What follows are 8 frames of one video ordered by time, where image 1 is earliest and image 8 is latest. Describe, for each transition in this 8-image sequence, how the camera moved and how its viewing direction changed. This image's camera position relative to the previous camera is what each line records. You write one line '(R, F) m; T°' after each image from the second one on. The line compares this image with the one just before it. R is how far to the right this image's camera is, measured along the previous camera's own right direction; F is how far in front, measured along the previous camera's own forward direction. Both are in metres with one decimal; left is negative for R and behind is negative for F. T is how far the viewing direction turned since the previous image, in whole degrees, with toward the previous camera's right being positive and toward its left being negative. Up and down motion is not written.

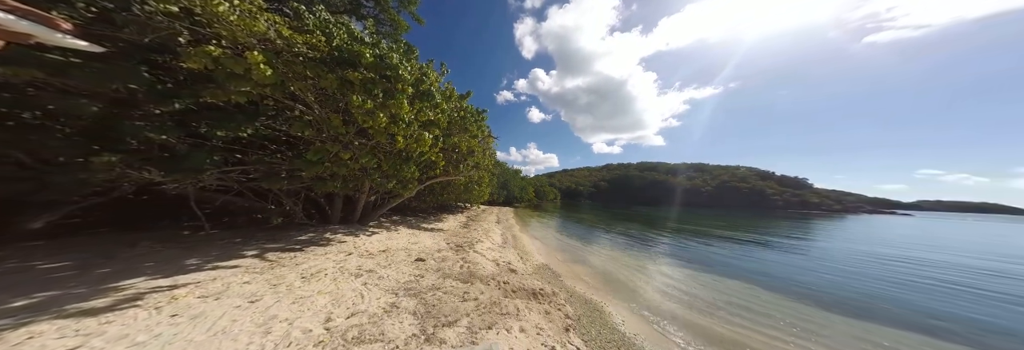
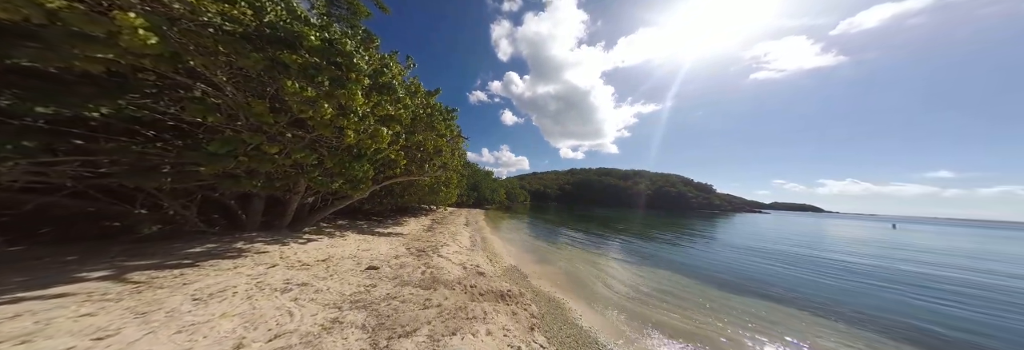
(+0.2, 0.0) m; +8°
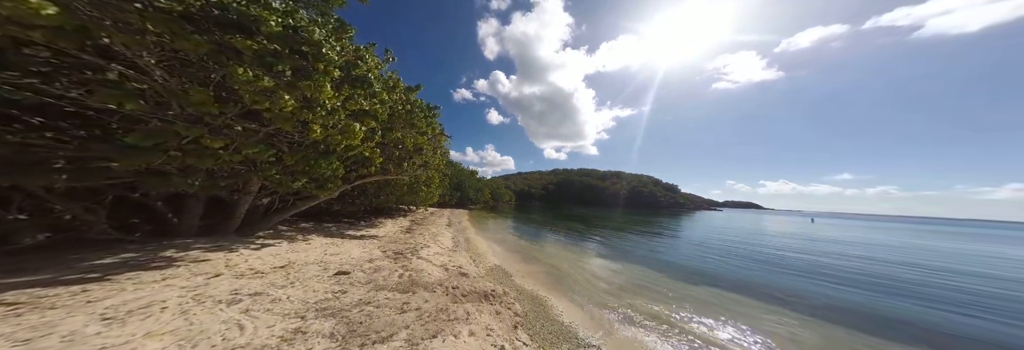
(+0.1, 0.0) m; +4°
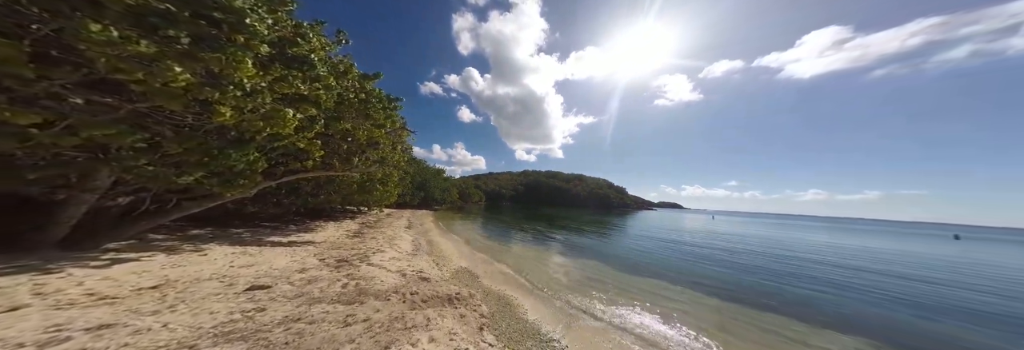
(+0.3, +0.1) m; +9°
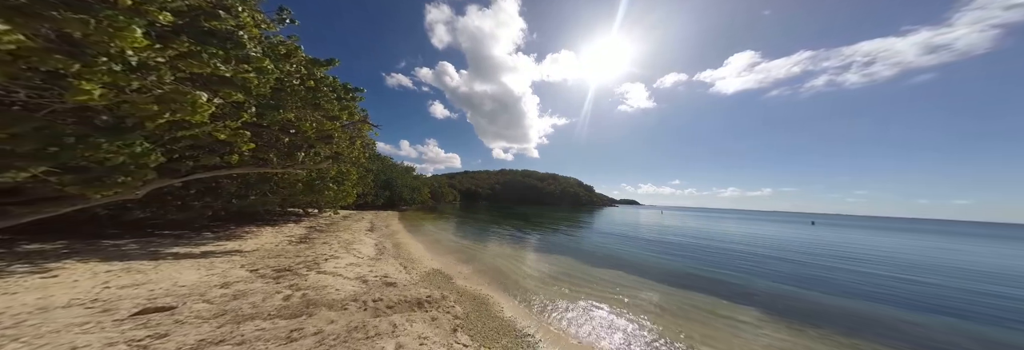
(+0.3, +0.1) m; +7°
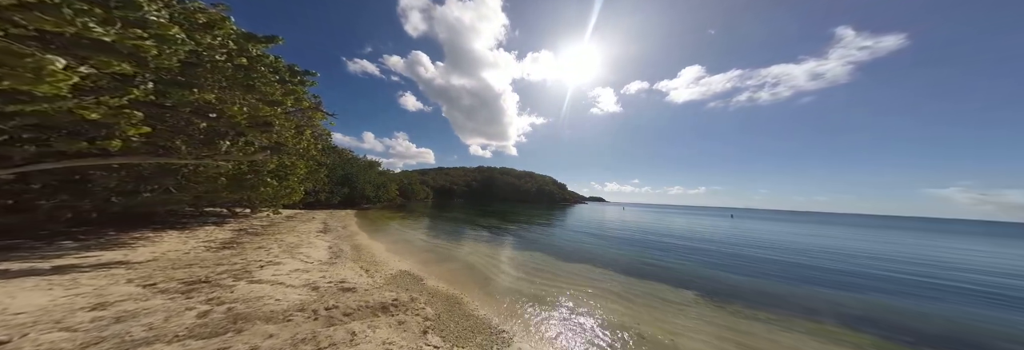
(+0.4, +0.1) m; +7°
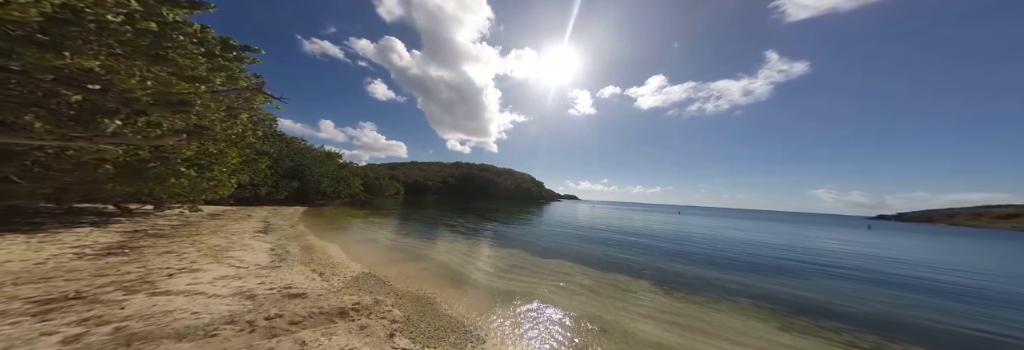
(+0.4, +0.1) m; +7°
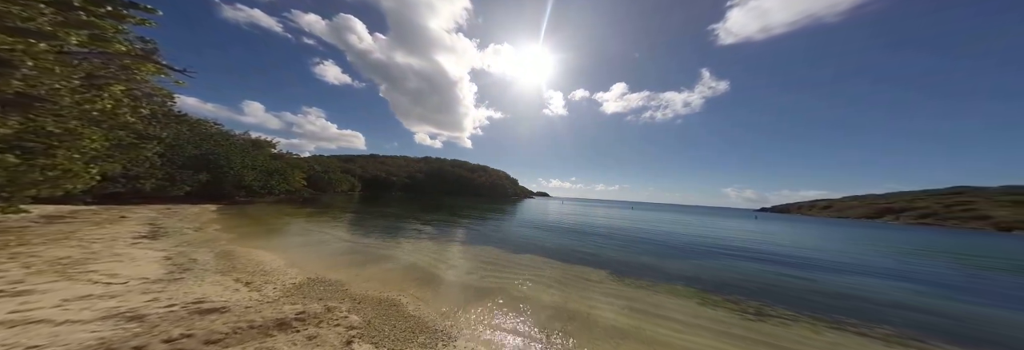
(+0.9, +0.1) m; +8°
